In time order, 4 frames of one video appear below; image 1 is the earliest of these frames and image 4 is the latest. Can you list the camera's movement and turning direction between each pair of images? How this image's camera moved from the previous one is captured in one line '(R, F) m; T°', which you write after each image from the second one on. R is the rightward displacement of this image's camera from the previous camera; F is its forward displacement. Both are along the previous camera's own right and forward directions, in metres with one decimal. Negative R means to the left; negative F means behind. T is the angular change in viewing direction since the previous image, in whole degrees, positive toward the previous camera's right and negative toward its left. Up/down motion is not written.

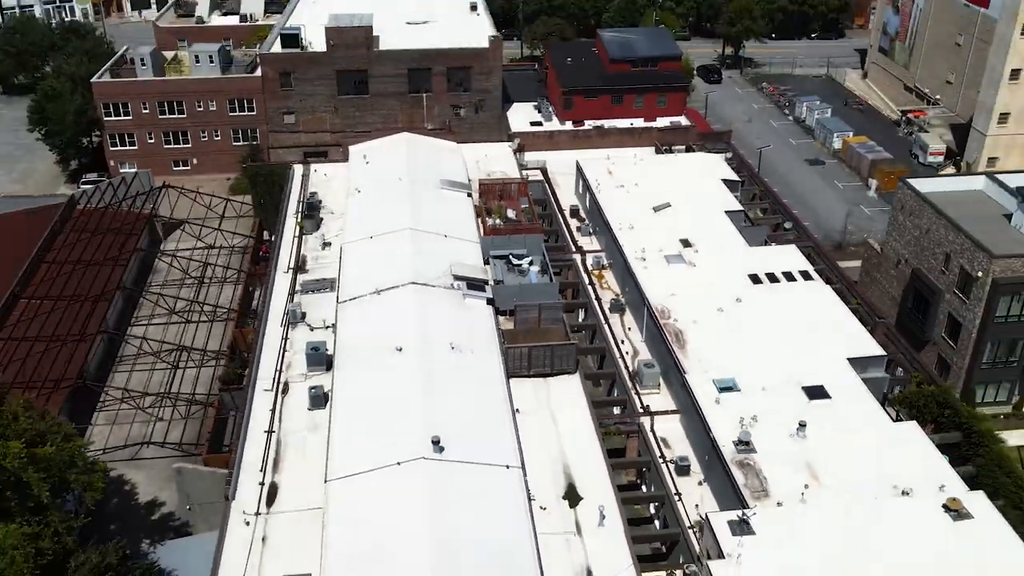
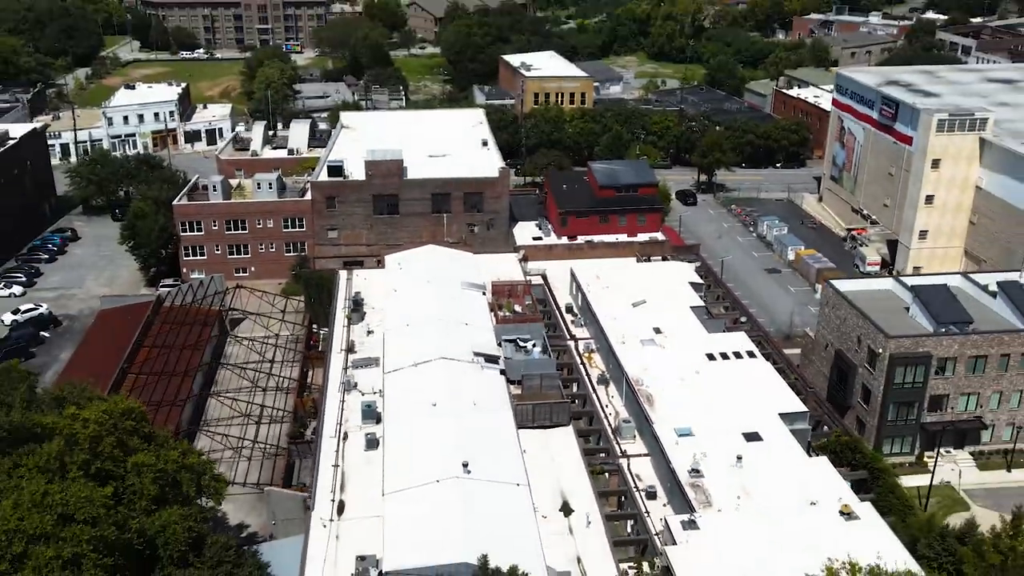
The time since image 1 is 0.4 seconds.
(-0.1, -3.8) m; 0°
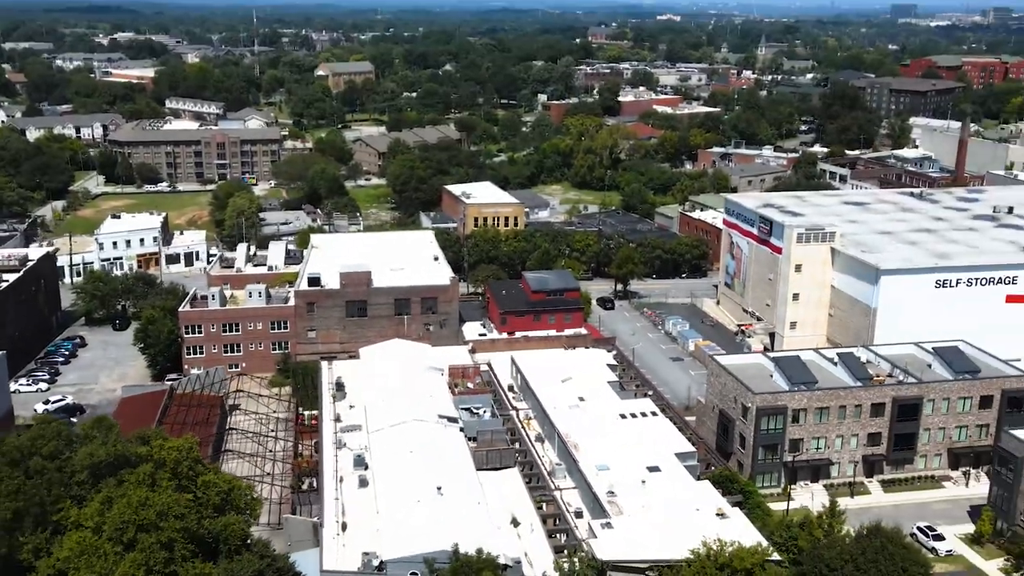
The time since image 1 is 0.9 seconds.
(-0.5, -5.0) m; +4°
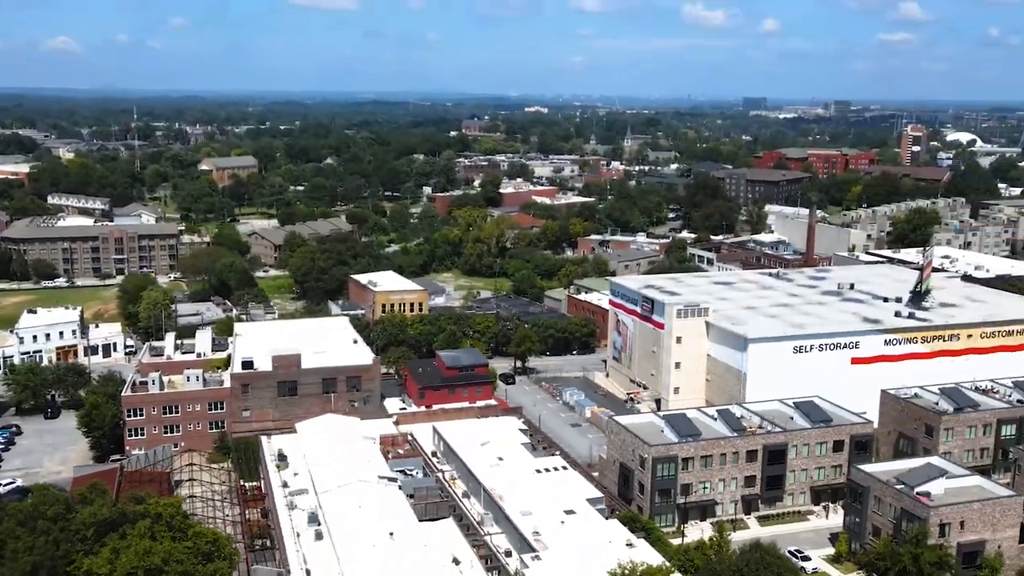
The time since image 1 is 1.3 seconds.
(-1.3, -3.5) m; +7°
